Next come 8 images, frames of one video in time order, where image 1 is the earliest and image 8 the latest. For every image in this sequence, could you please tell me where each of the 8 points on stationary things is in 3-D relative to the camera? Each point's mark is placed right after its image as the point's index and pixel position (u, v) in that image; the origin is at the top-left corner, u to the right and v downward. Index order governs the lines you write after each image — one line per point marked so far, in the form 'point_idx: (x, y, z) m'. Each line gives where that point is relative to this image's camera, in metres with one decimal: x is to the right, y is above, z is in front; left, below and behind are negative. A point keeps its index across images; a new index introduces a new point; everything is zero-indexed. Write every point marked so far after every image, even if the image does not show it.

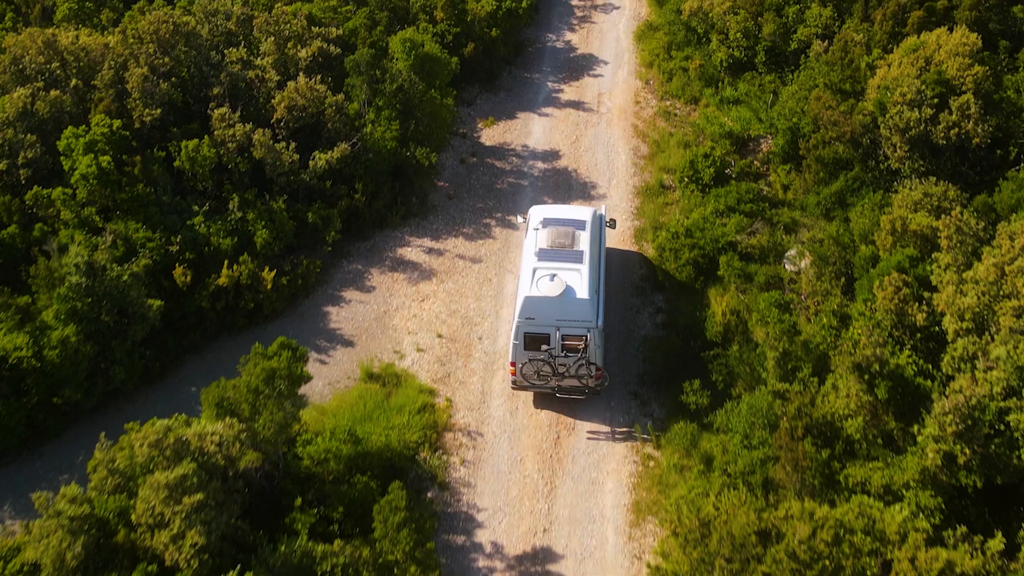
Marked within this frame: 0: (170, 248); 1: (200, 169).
0: (-5.9, +0.7, +18.2) m
1: (-5.8, +2.2, +19.6) m
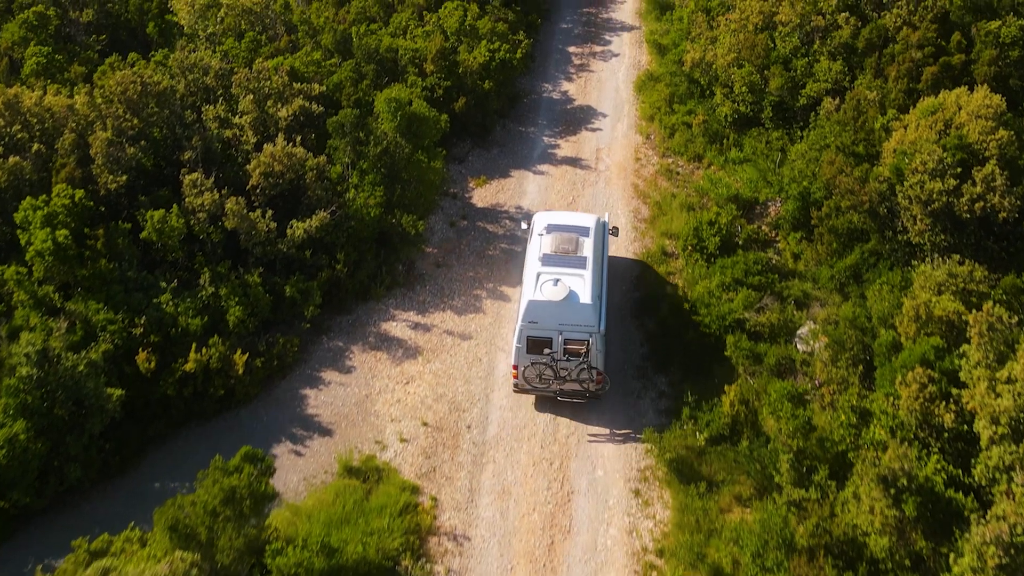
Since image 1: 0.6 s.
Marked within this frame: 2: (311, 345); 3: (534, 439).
0: (-6.0, -0.7, +16.9) m
1: (-5.9, +0.8, +18.2) m
2: (-3.6, -1.0, +19.0) m
3: (+0.4, -2.4, +17.1) m
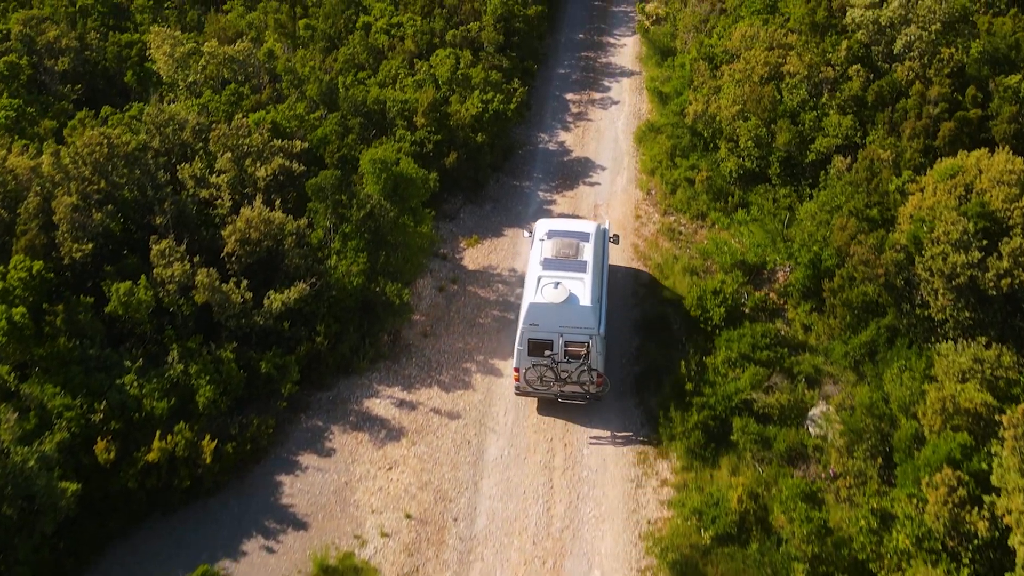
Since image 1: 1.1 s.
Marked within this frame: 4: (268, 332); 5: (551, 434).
0: (-6.2, -1.9, +15.6) m
1: (-6.0, -0.4, +17.0) m
2: (-3.7, -2.3, +17.7) m
3: (+0.2, -3.7, +15.8) m
4: (-4.2, -0.8, +18.2) m
5: (+0.6, -2.4, +17.5) m
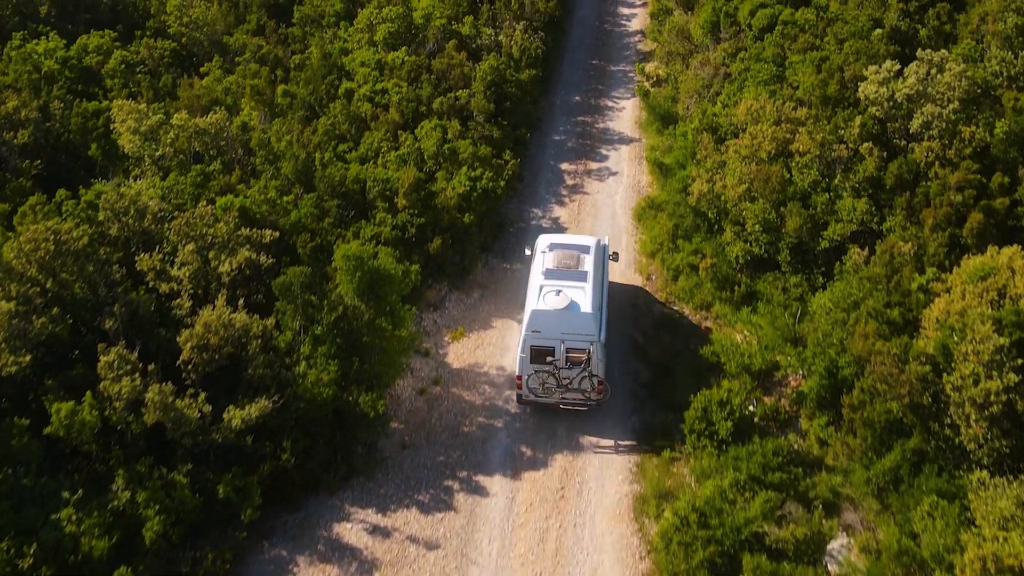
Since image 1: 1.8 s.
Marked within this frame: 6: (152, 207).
0: (-6.4, -3.6, +13.8) m
1: (-6.3, -2.2, +15.3) m
2: (-4.0, -4.0, +15.9) m
3: (0.0, -5.4, +14.0) m
4: (-4.4, -2.5, +16.4) m
5: (+0.4, -4.2, +15.8) m
6: (-6.6, +1.5, +19.5) m
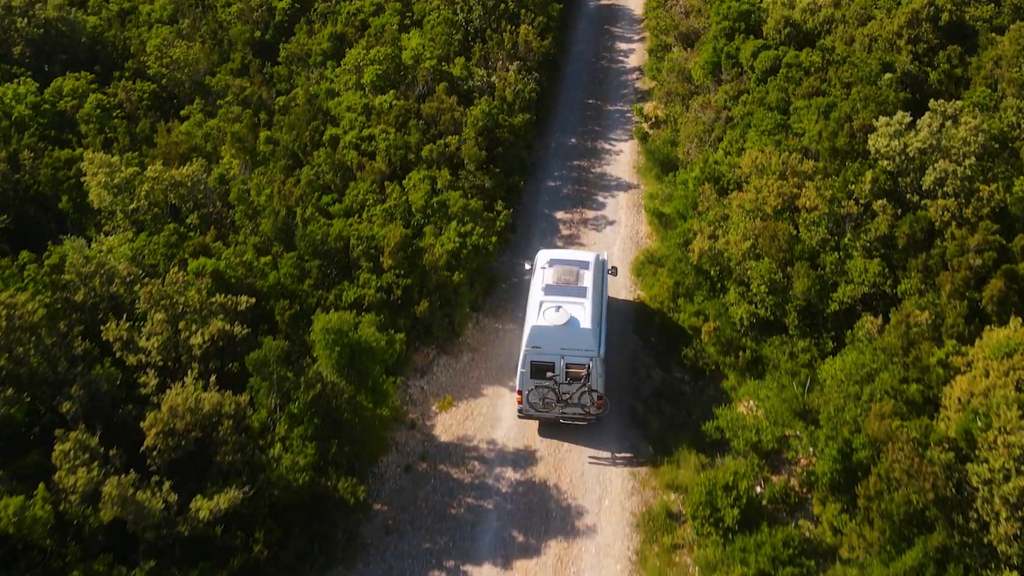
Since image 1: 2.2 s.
0: (-6.5, -4.7, +12.6) m
1: (-6.4, -3.3, +14.1) m
2: (-4.1, -5.2, +14.7) m
3: (-0.2, -6.5, +12.7) m
4: (-4.6, -3.6, +15.2) m
5: (+0.3, -5.3, +14.5) m
6: (-6.8, +0.3, +18.3) m
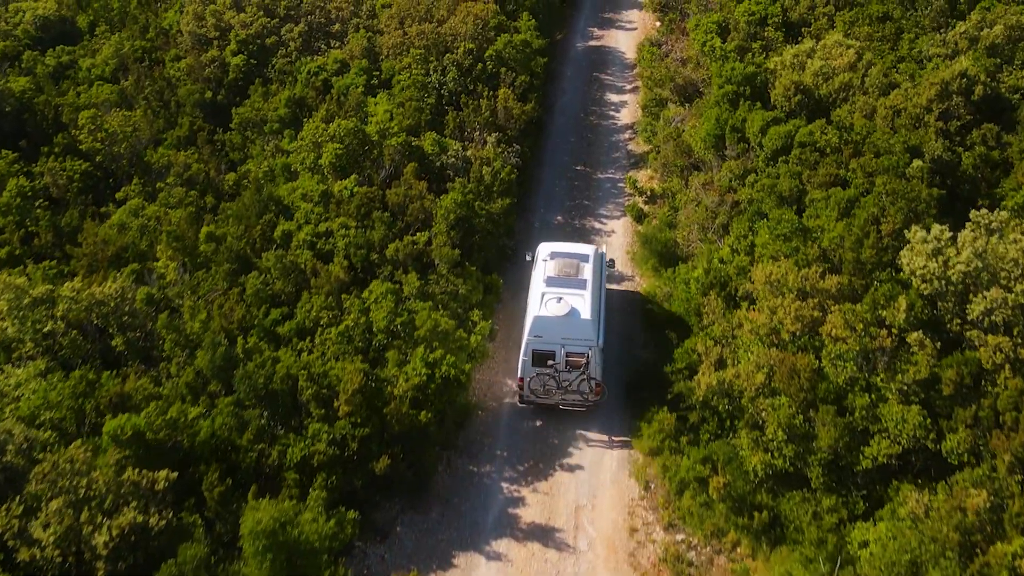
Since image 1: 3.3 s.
0: (-6.8, -7.2, +9.6) m
1: (-6.7, -5.8, +11.1) m
2: (-4.4, -7.6, +11.7) m
3: (-0.4, -8.9, +9.8) m
4: (-4.9, -6.1, +12.2) m
5: (0.0, -7.7, +11.6) m
6: (-7.2, -2.1, +15.3) m
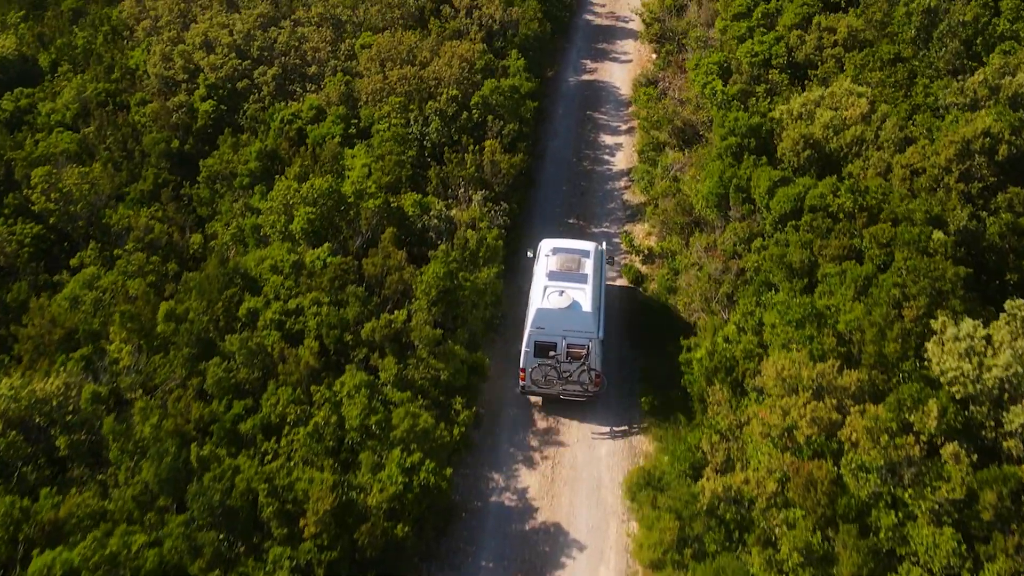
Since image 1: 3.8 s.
0: (-7.0, -8.7, +7.8) m
1: (-6.9, -7.3, +9.3) m
2: (-4.6, -9.2, +9.9) m
3: (-0.6, -10.4, +8.0) m
4: (-5.0, -7.6, +10.4) m
5: (-0.2, -9.2, +9.9) m
6: (-7.3, -3.7, +13.5) m
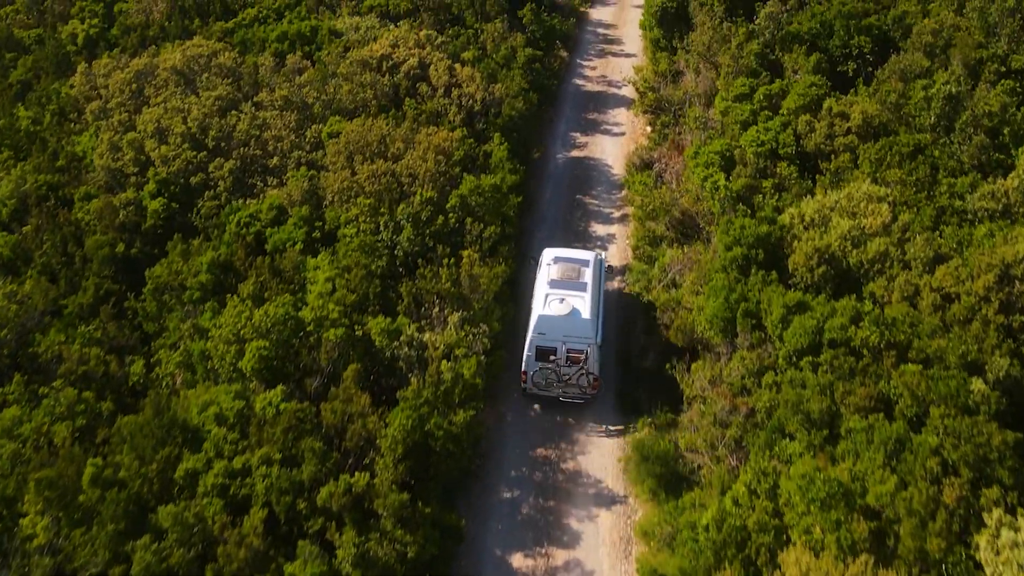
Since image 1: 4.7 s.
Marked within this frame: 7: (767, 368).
0: (-7.2, -11.1, +5.1) m
1: (-7.1, -9.7, +6.6) m
2: (-4.8, -11.5, +7.2) m
3: (-0.8, -12.8, +5.3) m
4: (-5.3, -10.0, +7.7) m
5: (-0.4, -11.6, +7.2) m
6: (-7.6, -6.1, +10.8) m
7: (+4.6, -1.5, +19.0) m
